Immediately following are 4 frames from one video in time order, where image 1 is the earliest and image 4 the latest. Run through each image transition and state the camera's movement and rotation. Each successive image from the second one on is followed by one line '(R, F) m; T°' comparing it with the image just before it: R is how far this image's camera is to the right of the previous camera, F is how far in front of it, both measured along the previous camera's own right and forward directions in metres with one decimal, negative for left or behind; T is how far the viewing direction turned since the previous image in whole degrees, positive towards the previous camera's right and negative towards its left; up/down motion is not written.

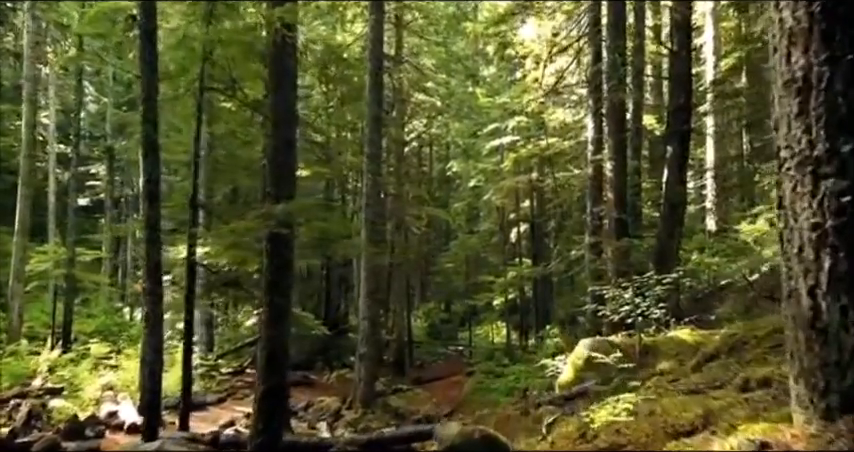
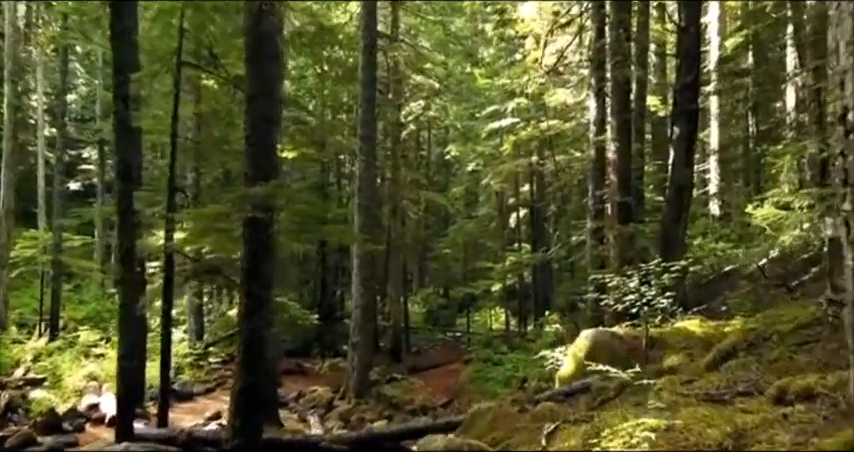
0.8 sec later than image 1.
(+0.1, +0.7) m; 0°
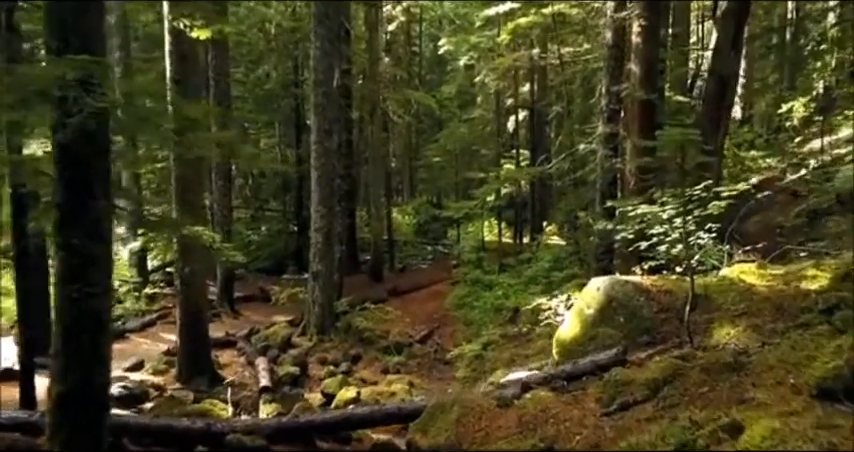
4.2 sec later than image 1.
(+0.6, +3.2) m; 0°
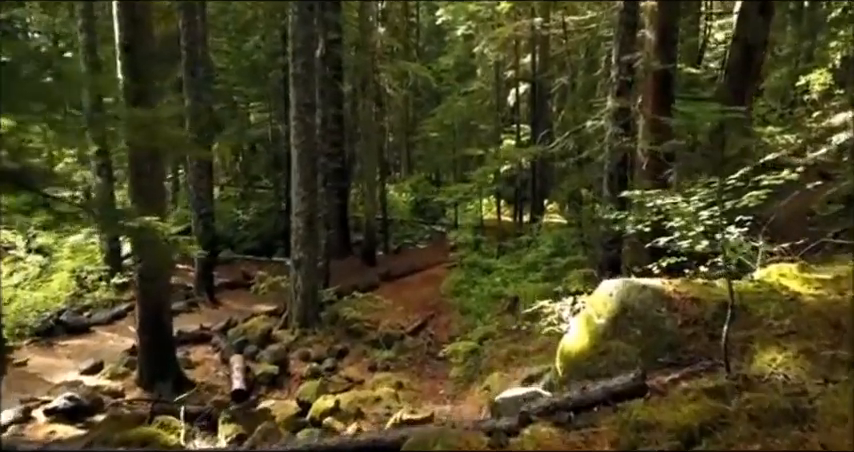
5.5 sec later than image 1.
(+0.2, +1.2) m; 0°
